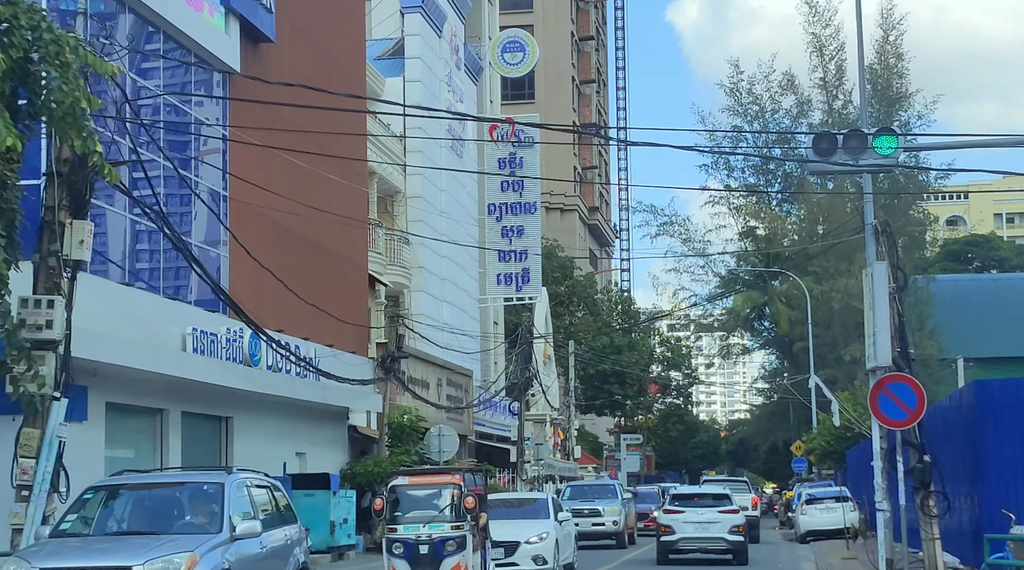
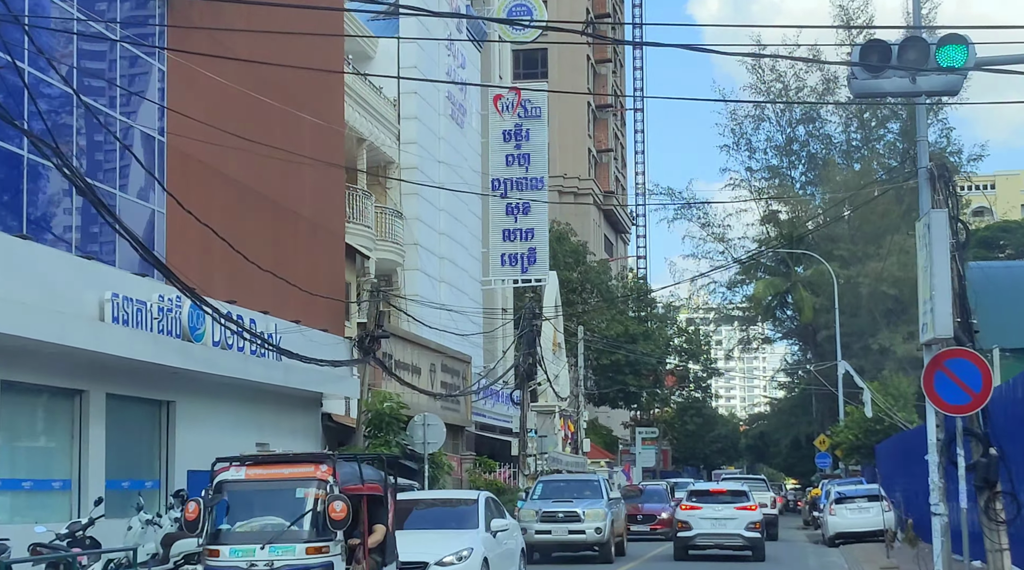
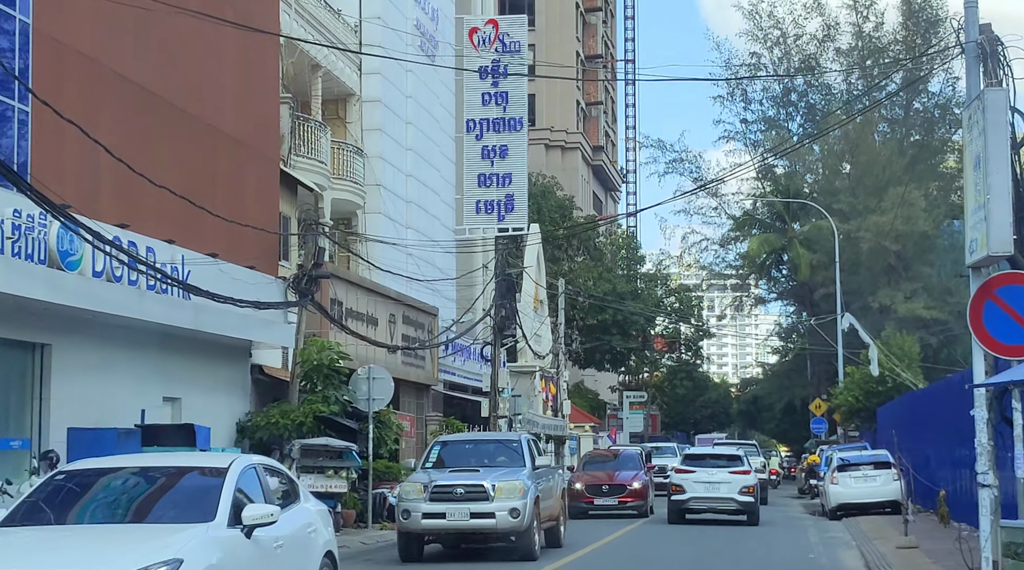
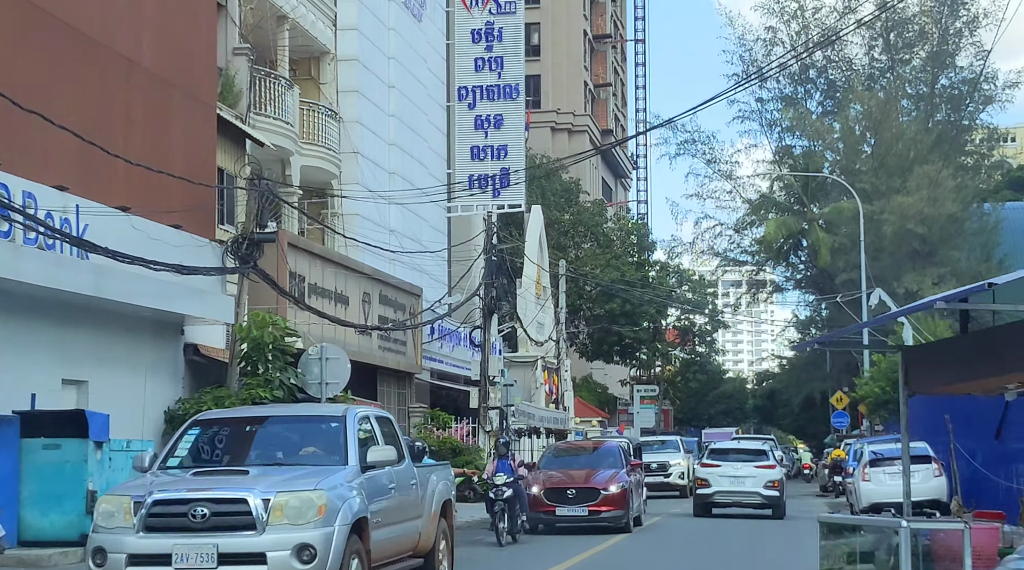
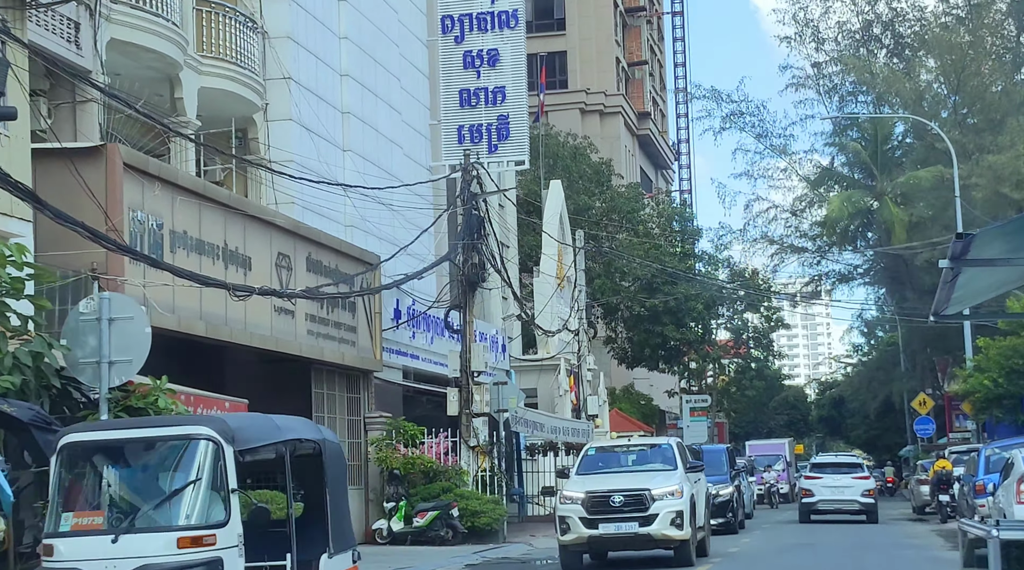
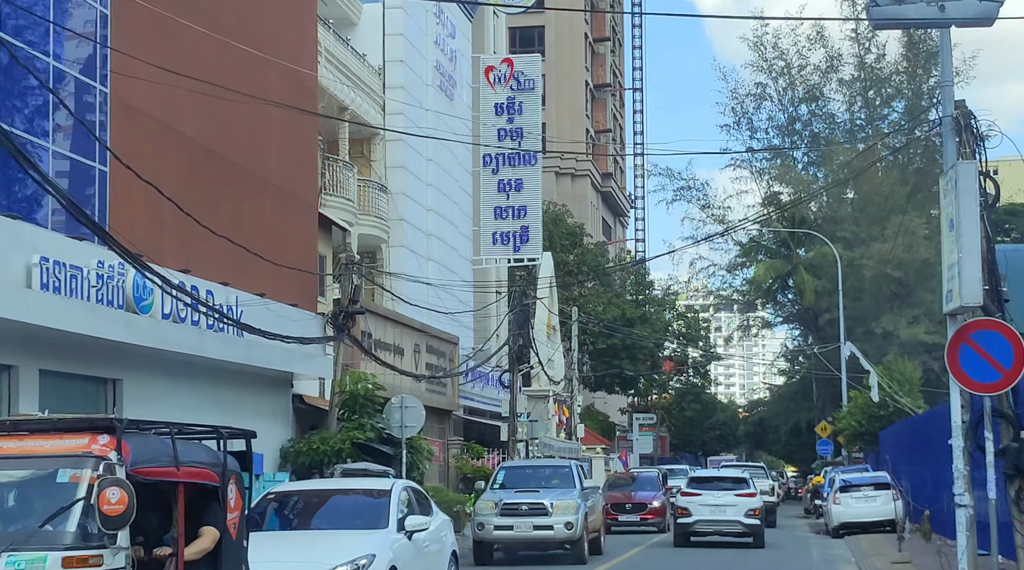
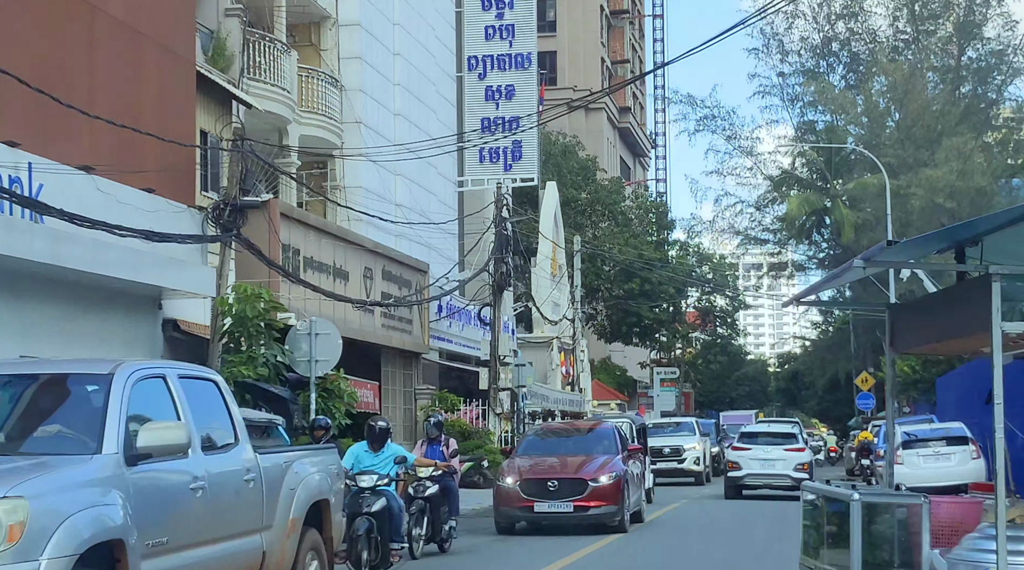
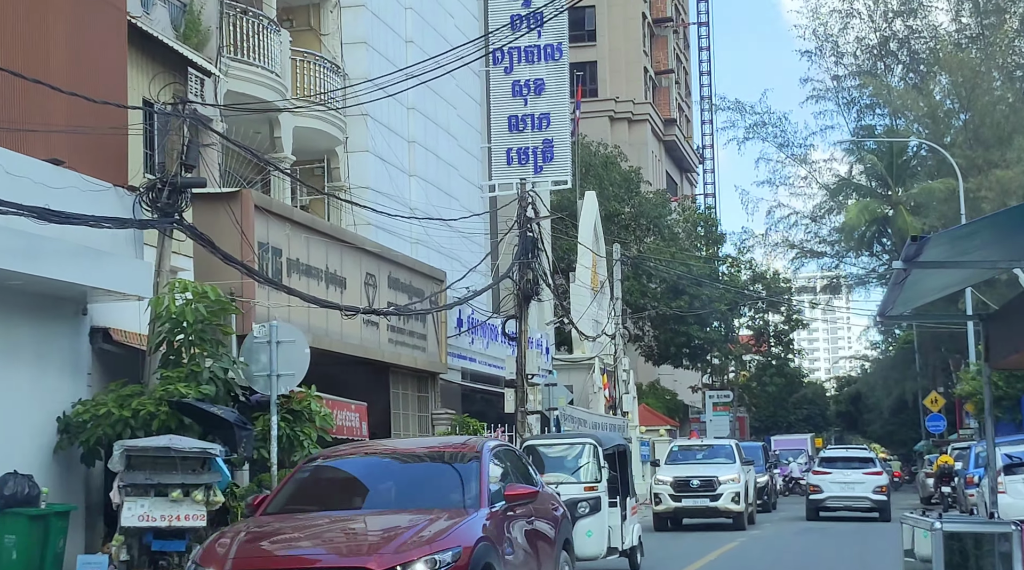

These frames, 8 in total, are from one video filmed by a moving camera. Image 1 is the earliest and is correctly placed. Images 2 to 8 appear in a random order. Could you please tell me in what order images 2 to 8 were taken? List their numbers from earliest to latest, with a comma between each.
2, 6, 3, 4, 7, 8, 5
